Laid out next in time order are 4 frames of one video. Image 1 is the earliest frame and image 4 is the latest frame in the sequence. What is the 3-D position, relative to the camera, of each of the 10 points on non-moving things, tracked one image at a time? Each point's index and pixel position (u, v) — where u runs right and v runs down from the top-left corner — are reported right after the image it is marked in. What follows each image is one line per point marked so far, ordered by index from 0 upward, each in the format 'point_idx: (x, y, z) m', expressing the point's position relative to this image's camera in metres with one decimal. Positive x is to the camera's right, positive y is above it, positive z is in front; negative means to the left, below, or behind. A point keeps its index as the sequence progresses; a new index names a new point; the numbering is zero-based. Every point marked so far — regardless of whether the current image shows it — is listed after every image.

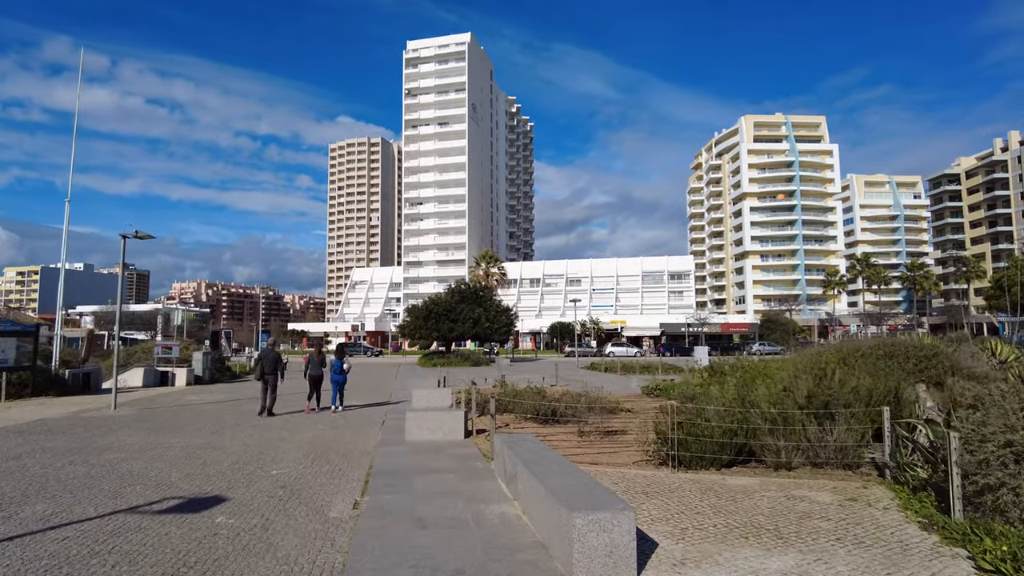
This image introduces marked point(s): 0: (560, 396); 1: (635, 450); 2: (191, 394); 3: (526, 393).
0: (+1.1, -2.6, +15.3) m
1: (+1.7, -2.2, +8.7) m
2: (-9.8, -3.2, +19.8) m
3: (+0.3, -2.5, +15.5) m
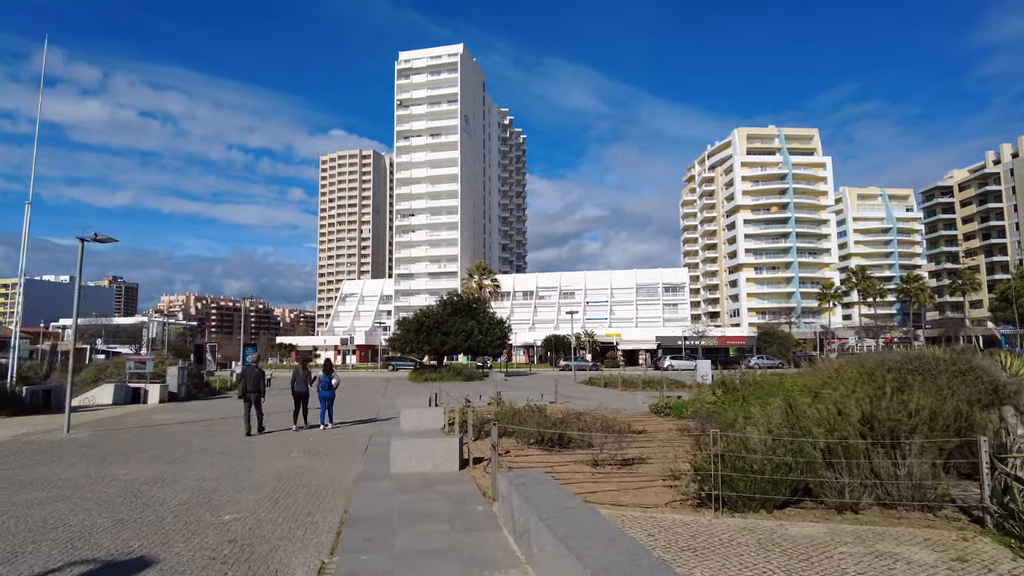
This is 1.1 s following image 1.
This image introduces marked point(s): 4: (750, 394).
0: (+1.1, -2.7, +13.9) m
1: (+1.7, -2.3, +7.3) m
2: (-9.9, -3.5, +18.3) m
3: (+0.3, -2.7, +14.1) m
4: (+5.9, -2.7, +16.0) m
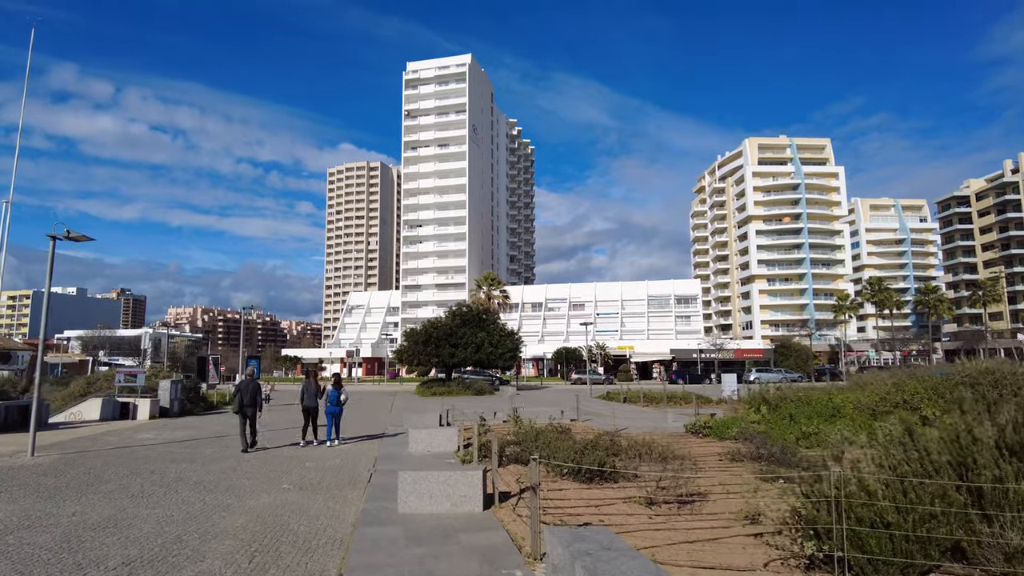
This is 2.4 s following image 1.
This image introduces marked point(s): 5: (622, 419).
0: (+1.5, -2.8, +12.2) m
1: (+2.1, -2.2, +5.7) m
2: (-9.4, -3.7, +16.7) m
3: (+0.8, -2.8, +12.5) m
4: (+6.4, -2.8, +14.3) m
5: (+2.9, -3.4, +17.1) m
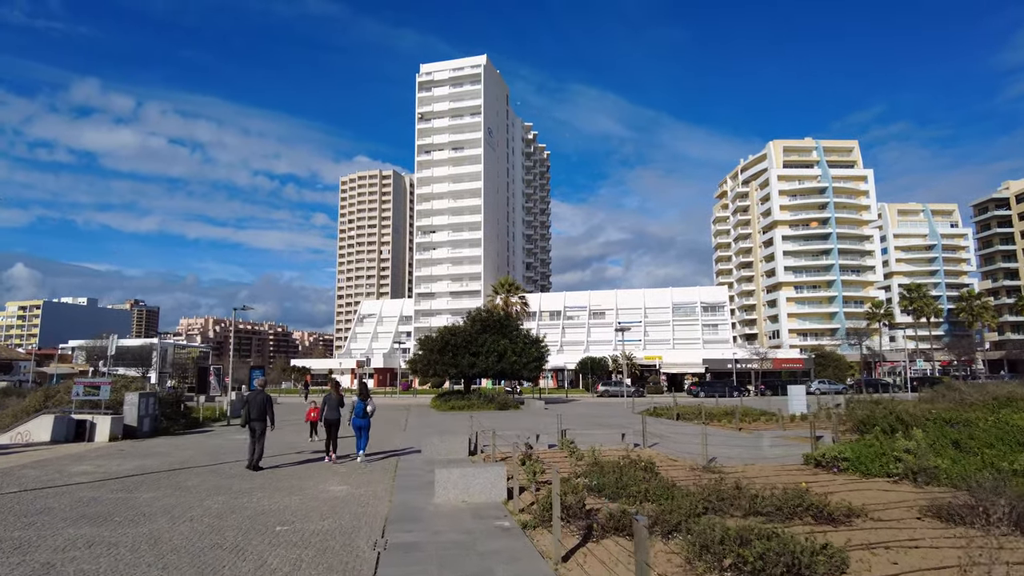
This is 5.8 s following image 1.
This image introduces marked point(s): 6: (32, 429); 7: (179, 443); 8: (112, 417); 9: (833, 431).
0: (+2.5, -2.5, +8.2) m
1: (+2.9, -1.7, +1.7) m
2: (-8.4, -3.4, +12.9) m
3: (+1.7, -2.4, +8.5) m
4: (+7.4, -2.5, +10.2) m
5: (+4.0, -3.1, +13.1) m
6: (-12.2, -3.5, +16.3) m
7: (-8.7, -4.0, +16.8) m
8: (-10.5, -3.4, +17.2) m
9: (+7.6, -3.3, +15.4) m
